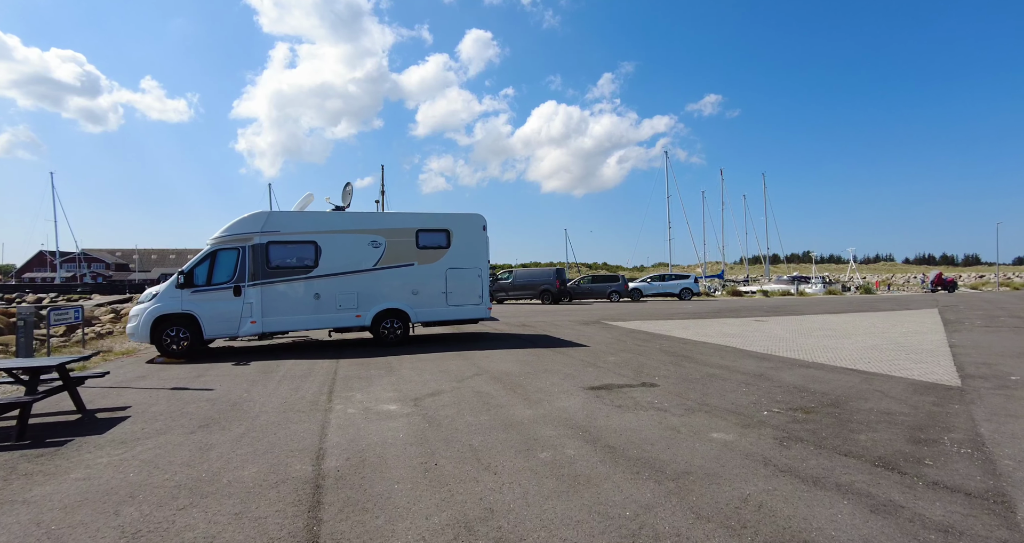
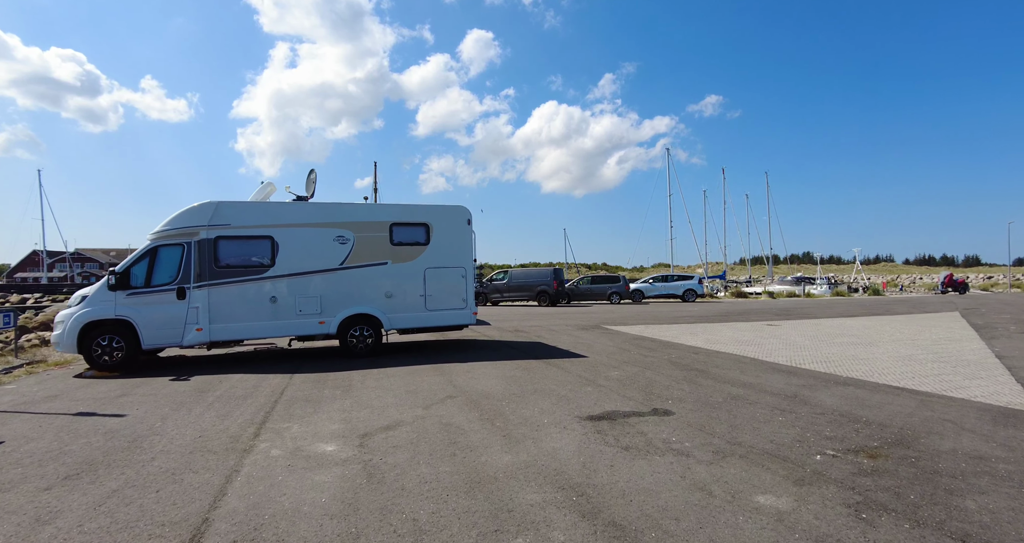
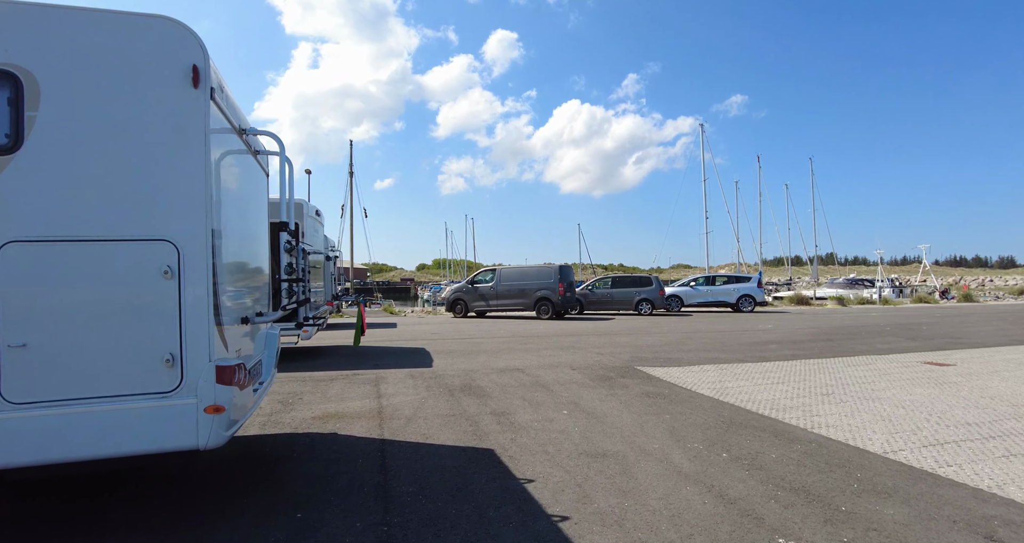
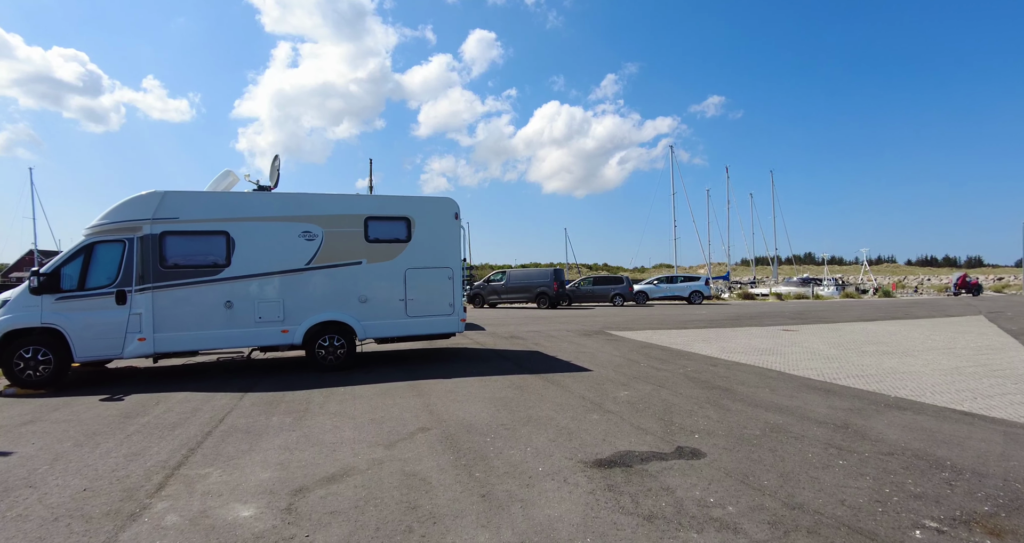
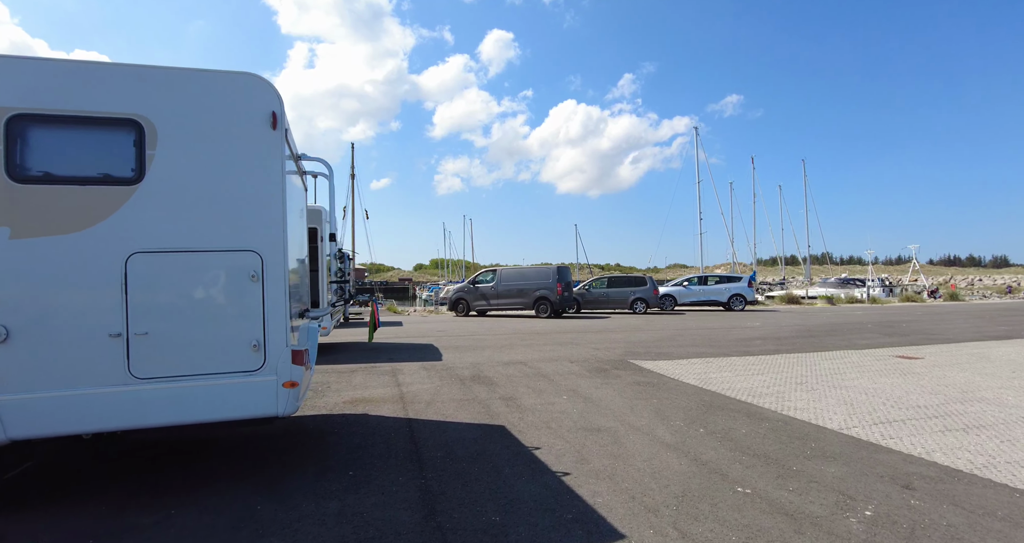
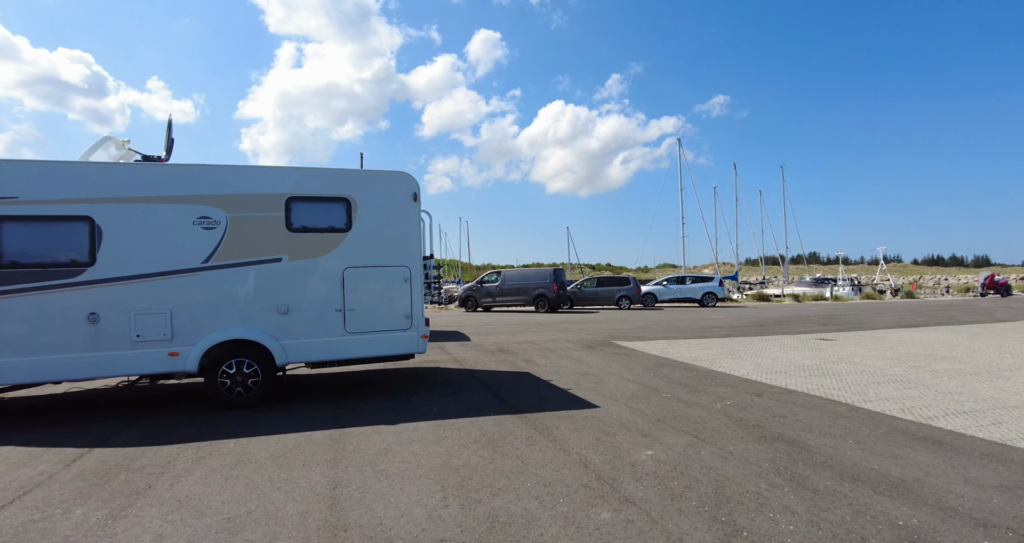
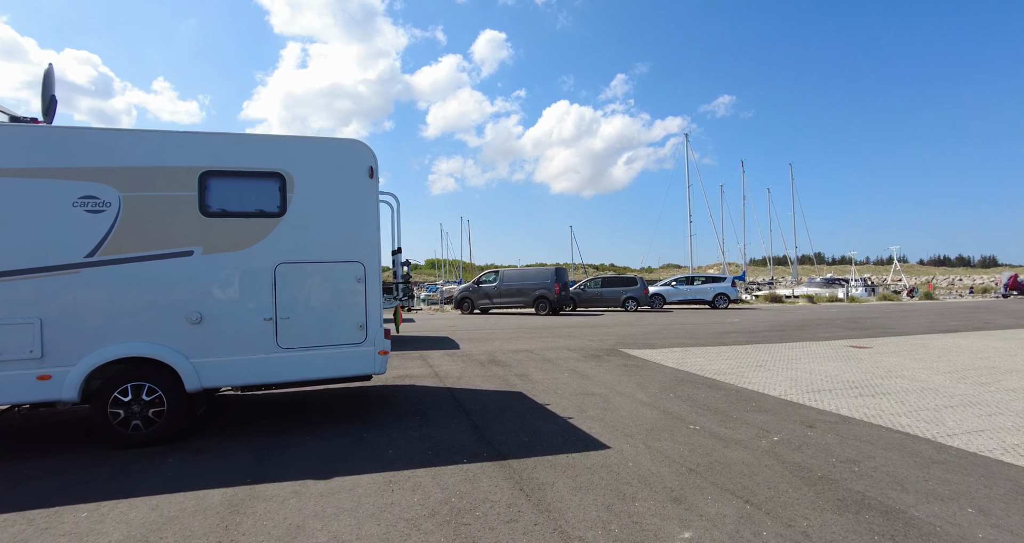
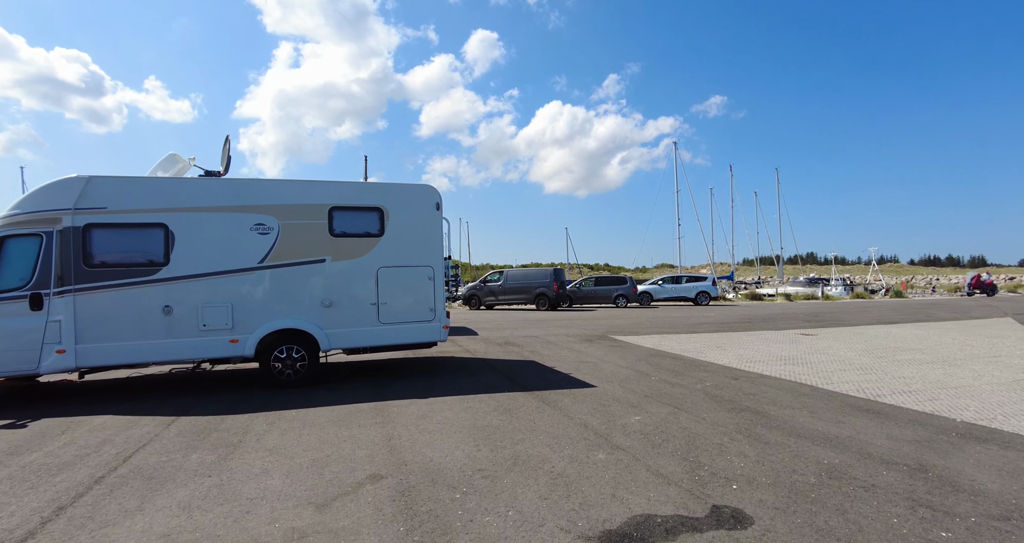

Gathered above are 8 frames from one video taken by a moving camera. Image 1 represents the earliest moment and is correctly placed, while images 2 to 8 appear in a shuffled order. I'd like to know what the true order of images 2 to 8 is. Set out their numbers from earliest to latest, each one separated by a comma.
2, 4, 8, 6, 7, 5, 3
